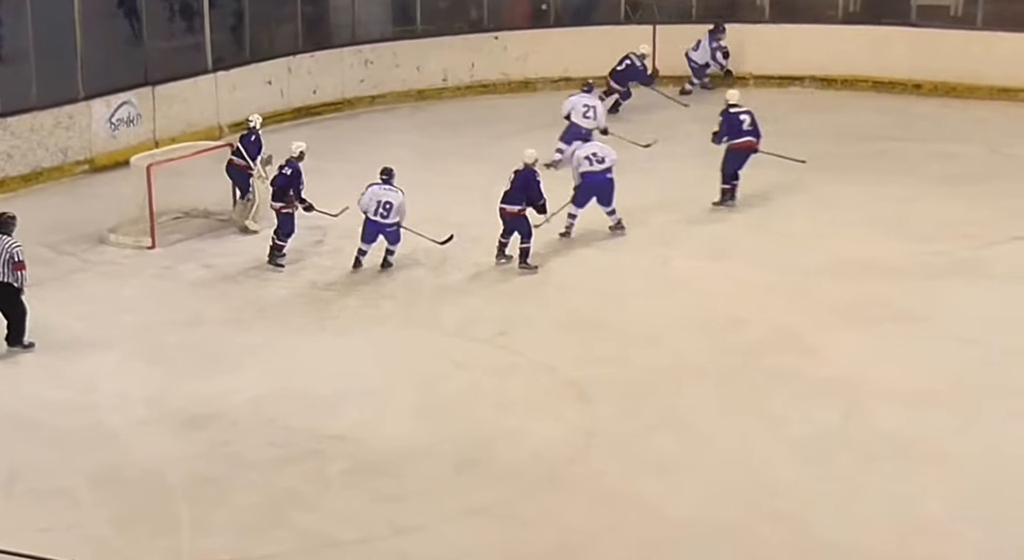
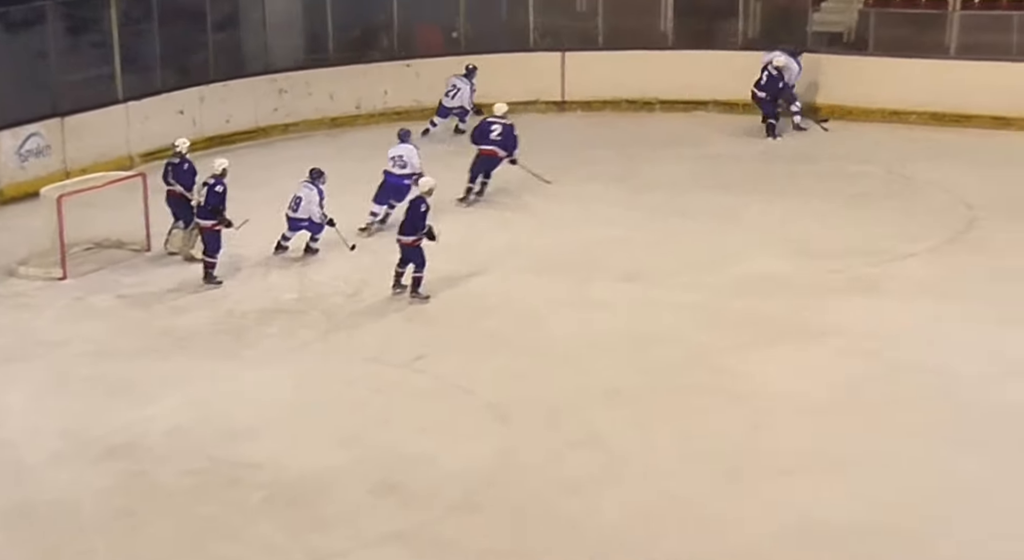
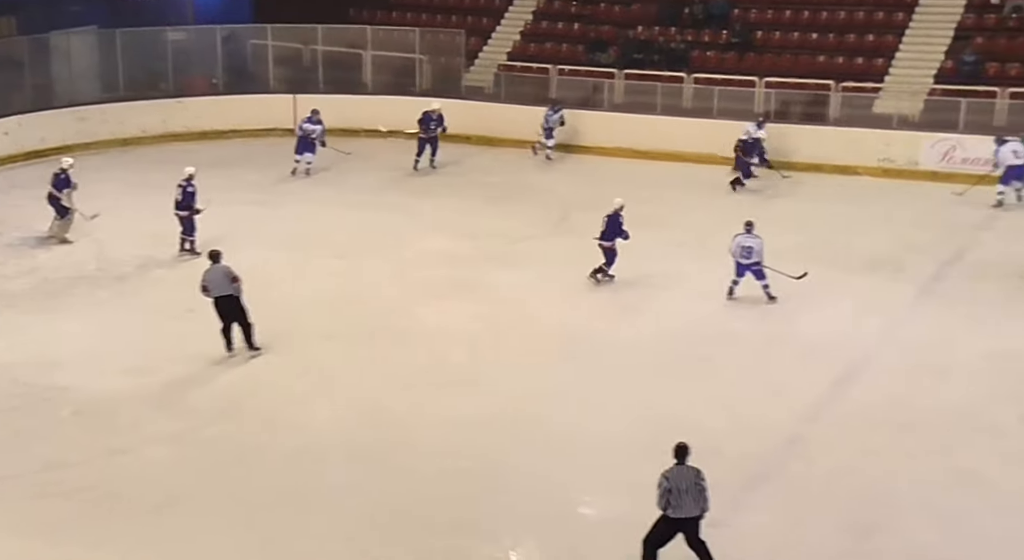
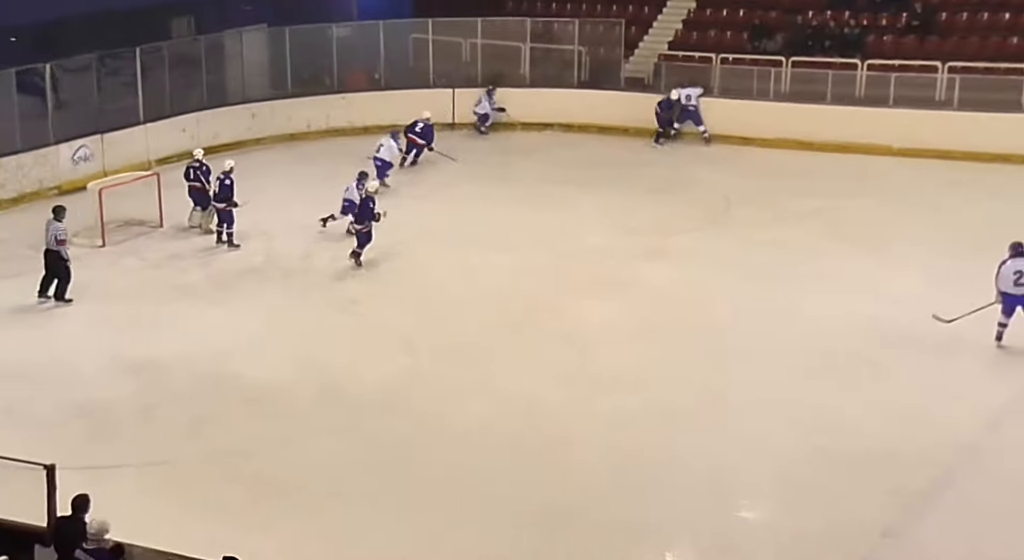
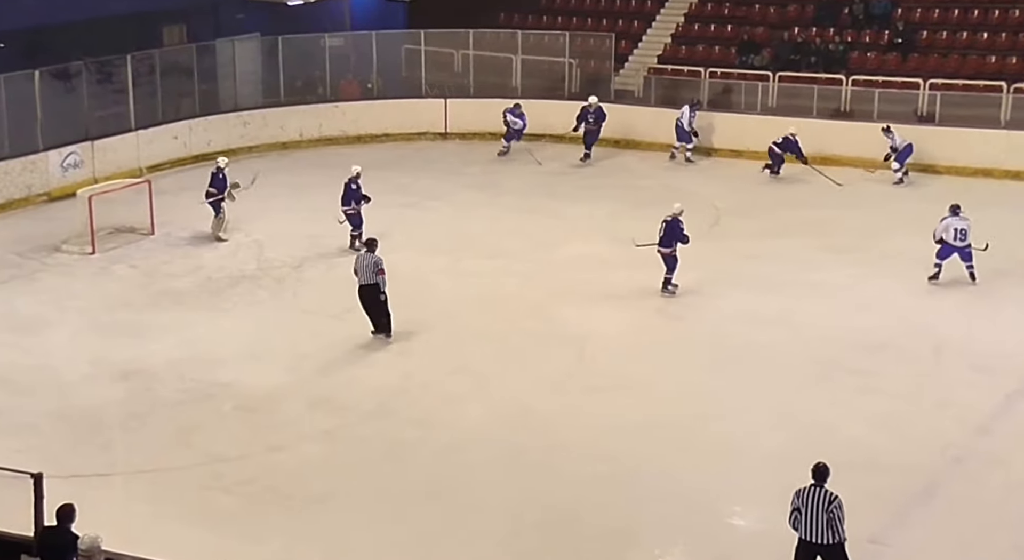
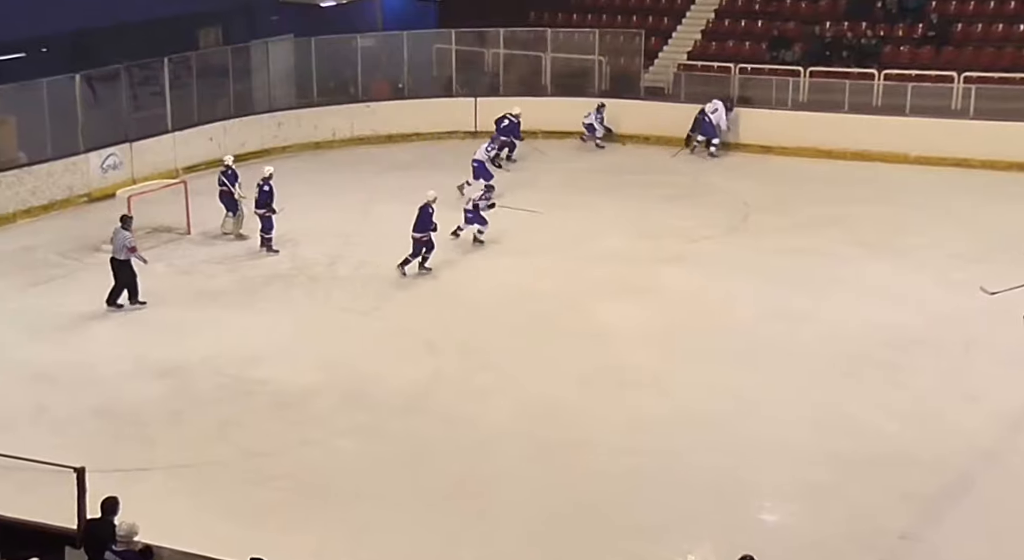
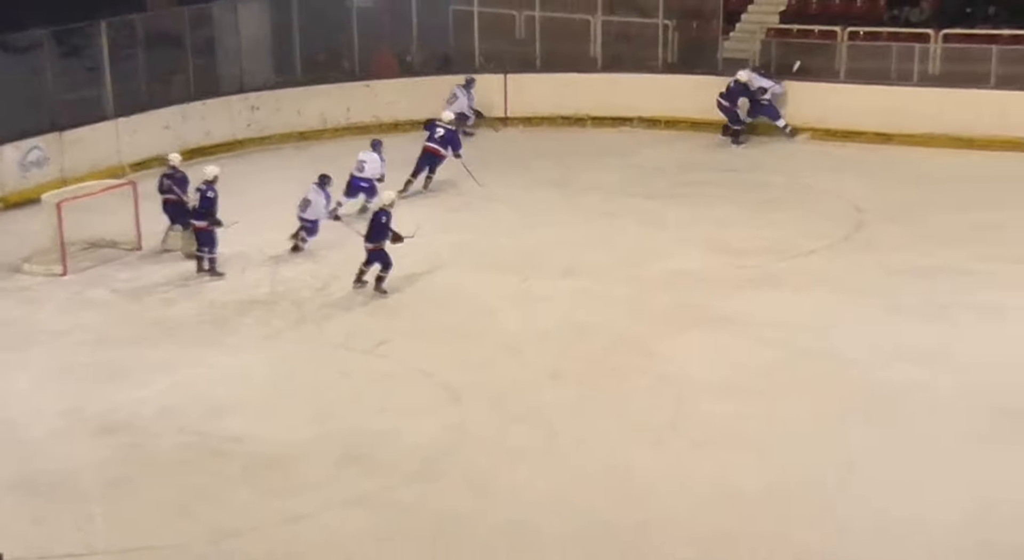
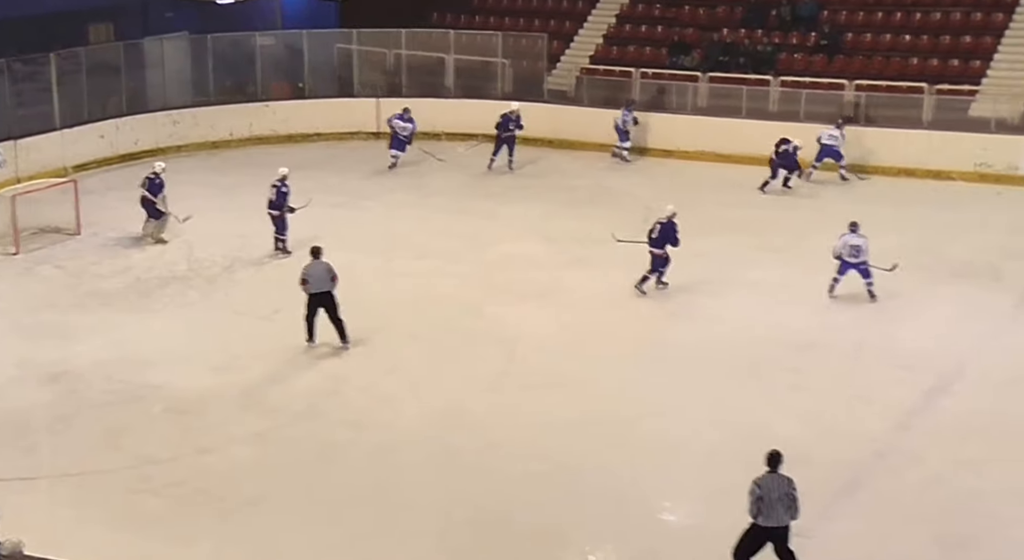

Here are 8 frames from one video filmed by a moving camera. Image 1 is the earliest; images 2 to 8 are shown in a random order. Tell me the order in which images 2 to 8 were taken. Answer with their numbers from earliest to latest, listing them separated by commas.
2, 7, 4, 6, 5, 8, 3
